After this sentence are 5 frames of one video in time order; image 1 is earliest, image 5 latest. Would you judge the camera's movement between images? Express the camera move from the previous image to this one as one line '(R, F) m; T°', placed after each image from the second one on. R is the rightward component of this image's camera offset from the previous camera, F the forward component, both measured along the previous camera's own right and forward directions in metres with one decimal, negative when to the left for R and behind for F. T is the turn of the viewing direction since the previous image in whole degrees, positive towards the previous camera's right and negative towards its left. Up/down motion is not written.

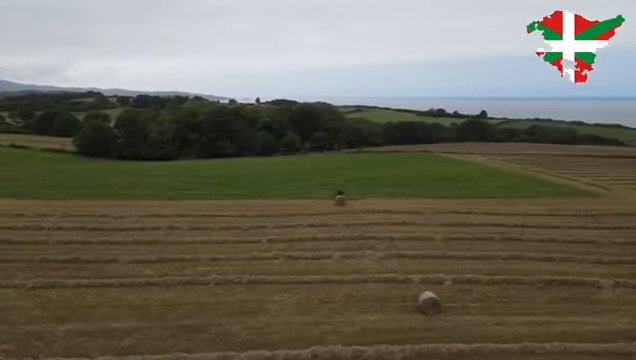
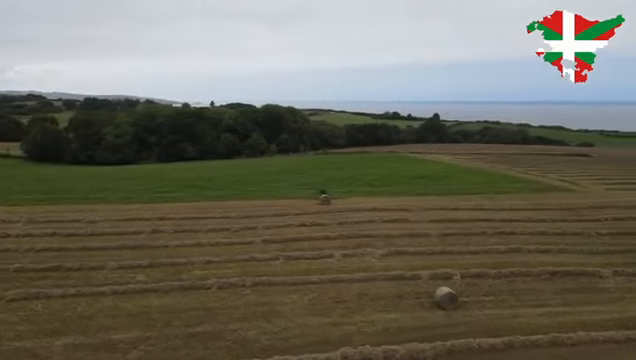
(-1.3, +0.6) m; +5°
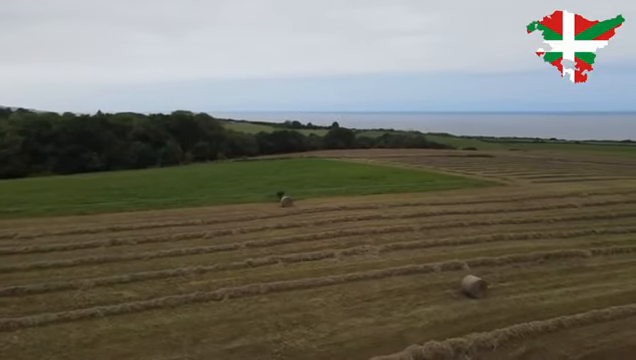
(-2.7, +1.2) m; +13°
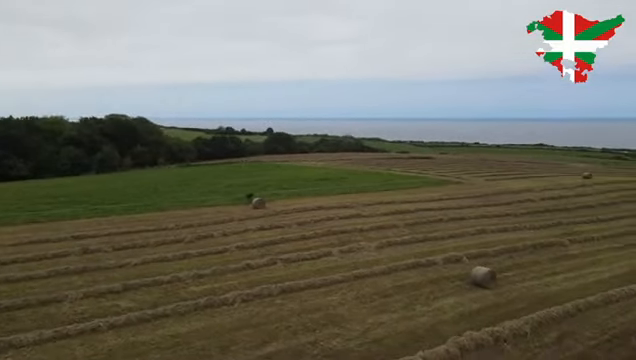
(-1.7, +0.6) m; +8°
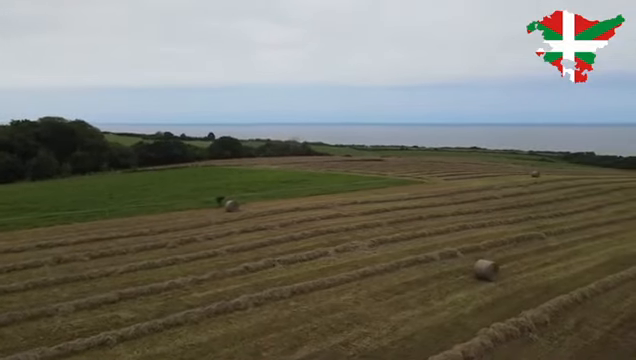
(-1.4, +0.4) m; +7°
